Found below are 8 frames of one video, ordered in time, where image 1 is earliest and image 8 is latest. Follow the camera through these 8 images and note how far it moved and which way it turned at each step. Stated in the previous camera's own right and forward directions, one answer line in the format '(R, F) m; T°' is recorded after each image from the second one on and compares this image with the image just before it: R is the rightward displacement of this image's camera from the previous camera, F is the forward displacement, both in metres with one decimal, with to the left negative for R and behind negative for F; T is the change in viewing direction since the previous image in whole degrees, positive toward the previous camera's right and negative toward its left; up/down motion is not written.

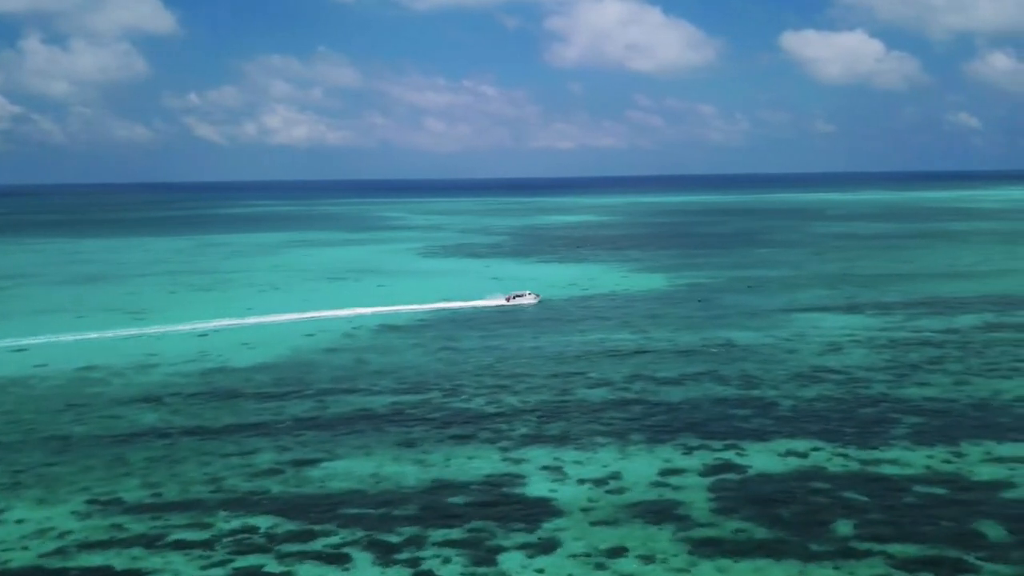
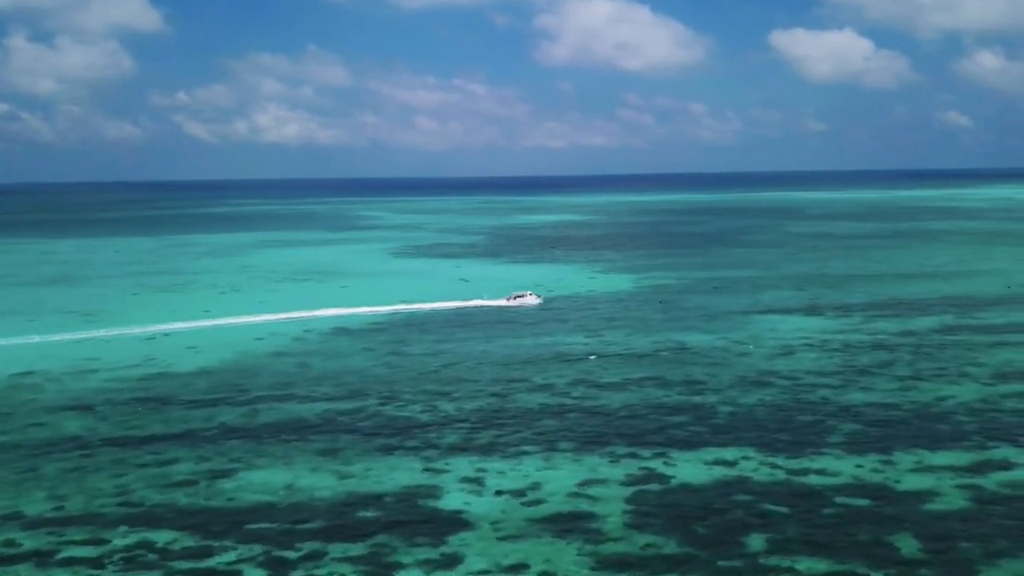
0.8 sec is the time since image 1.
(+1.2, +0.4) m; 0°
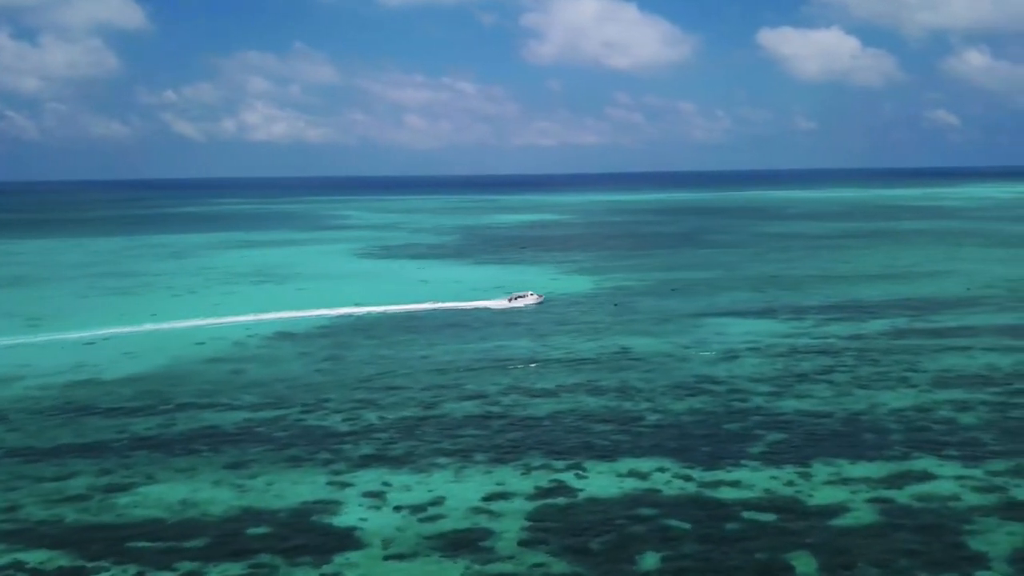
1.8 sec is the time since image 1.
(+1.4, +0.5) m; +1°
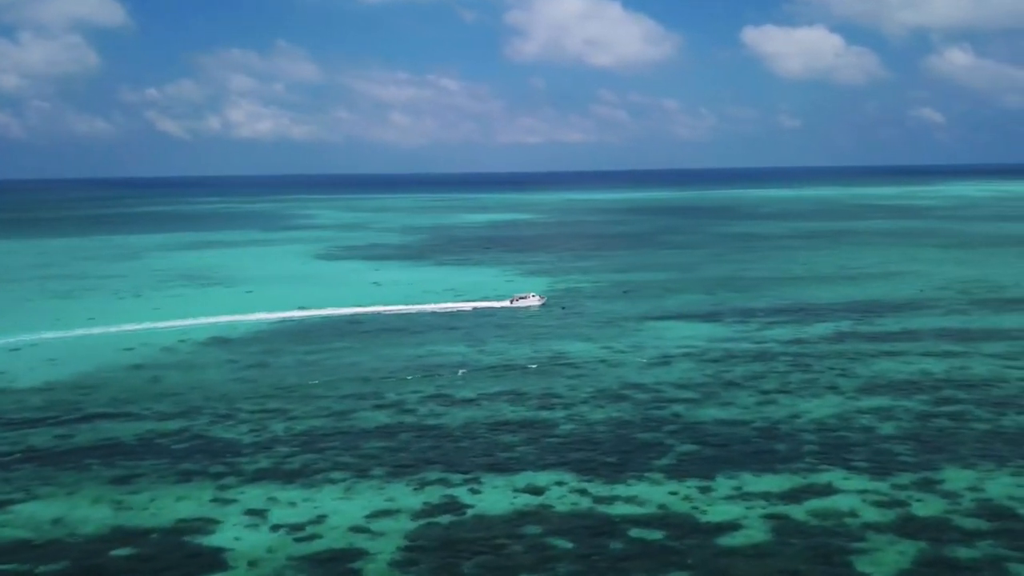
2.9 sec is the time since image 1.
(+1.5, +0.5) m; +1°
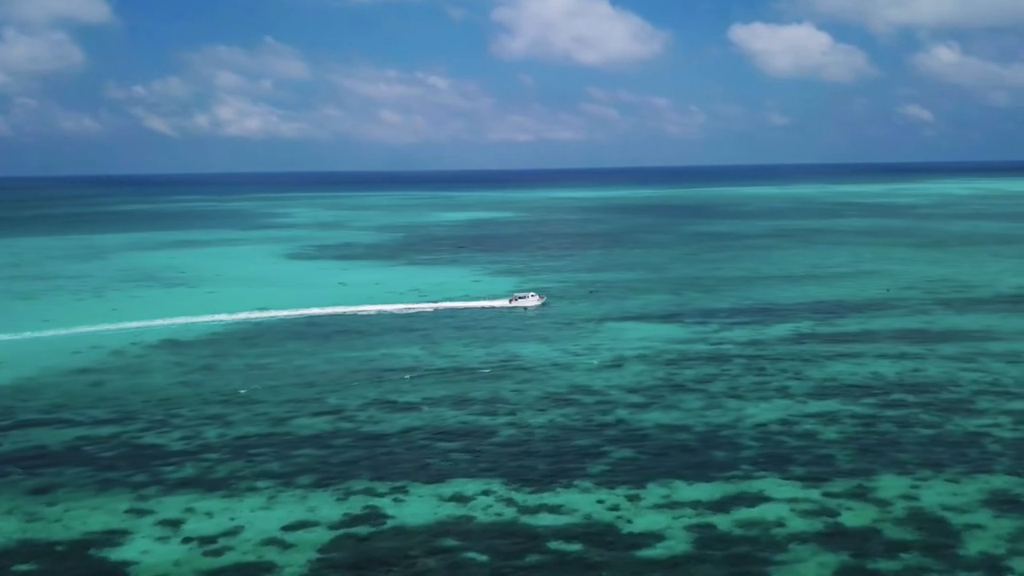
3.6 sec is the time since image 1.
(+1.0, +0.4) m; +1°
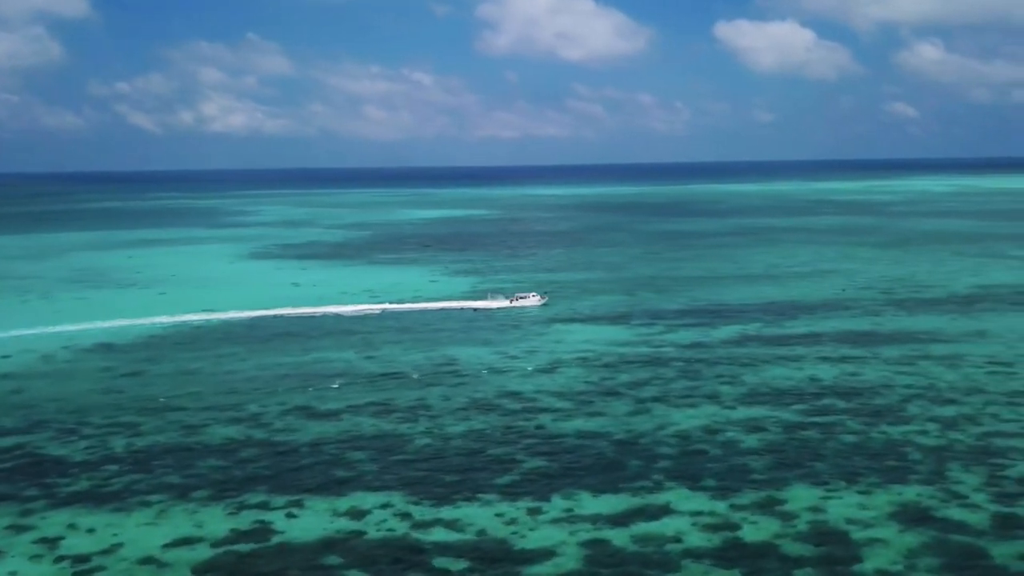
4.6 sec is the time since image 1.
(+1.4, +0.5) m; +1°
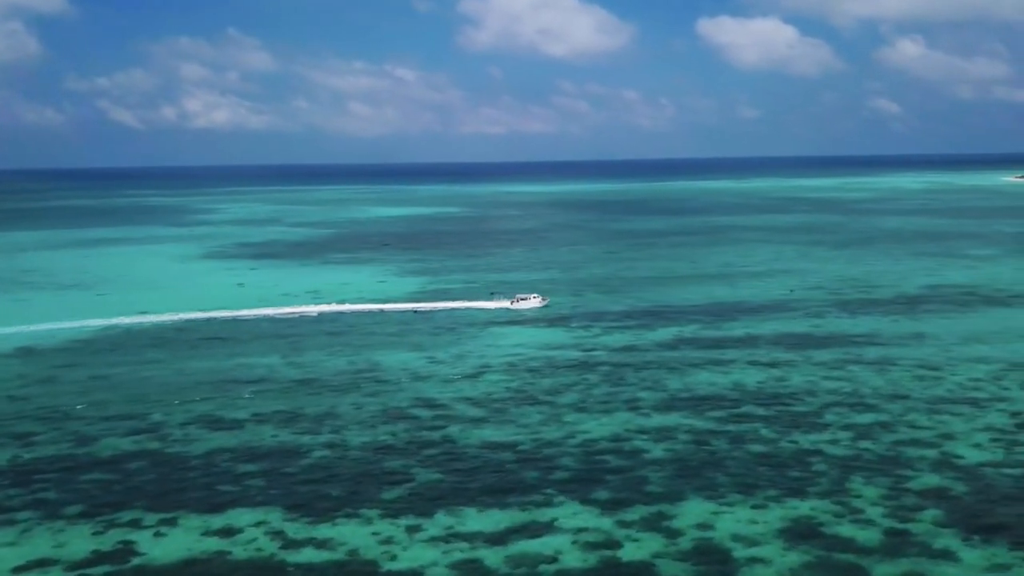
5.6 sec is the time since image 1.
(+1.6, +0.5) m; +1°
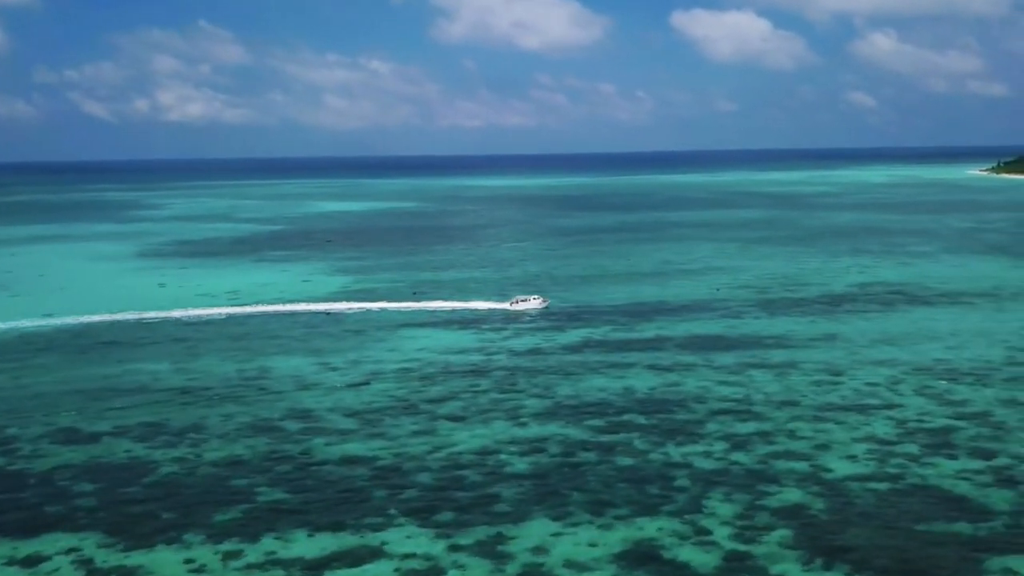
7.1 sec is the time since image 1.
(+2.1, +0.7) m; +1°
